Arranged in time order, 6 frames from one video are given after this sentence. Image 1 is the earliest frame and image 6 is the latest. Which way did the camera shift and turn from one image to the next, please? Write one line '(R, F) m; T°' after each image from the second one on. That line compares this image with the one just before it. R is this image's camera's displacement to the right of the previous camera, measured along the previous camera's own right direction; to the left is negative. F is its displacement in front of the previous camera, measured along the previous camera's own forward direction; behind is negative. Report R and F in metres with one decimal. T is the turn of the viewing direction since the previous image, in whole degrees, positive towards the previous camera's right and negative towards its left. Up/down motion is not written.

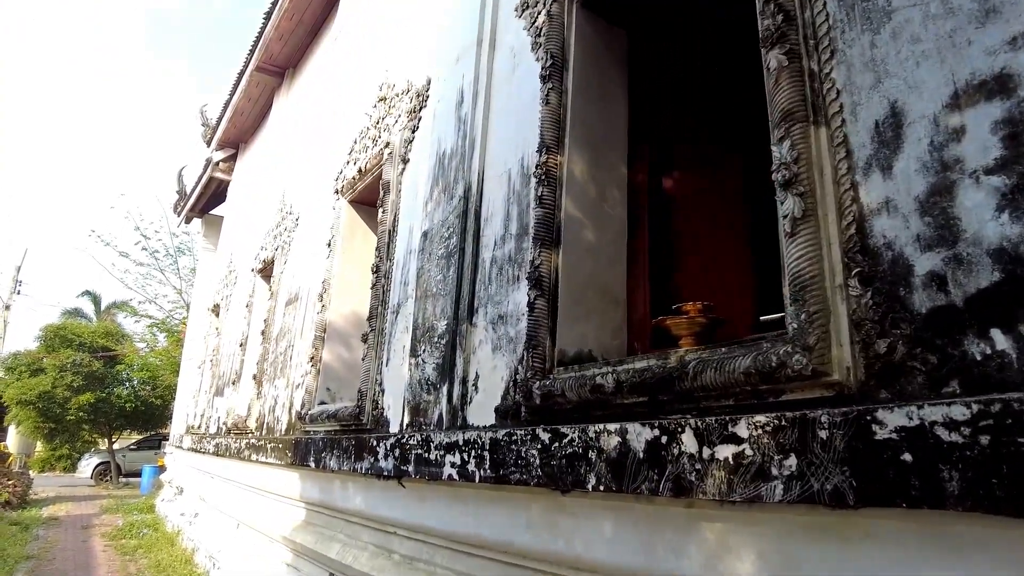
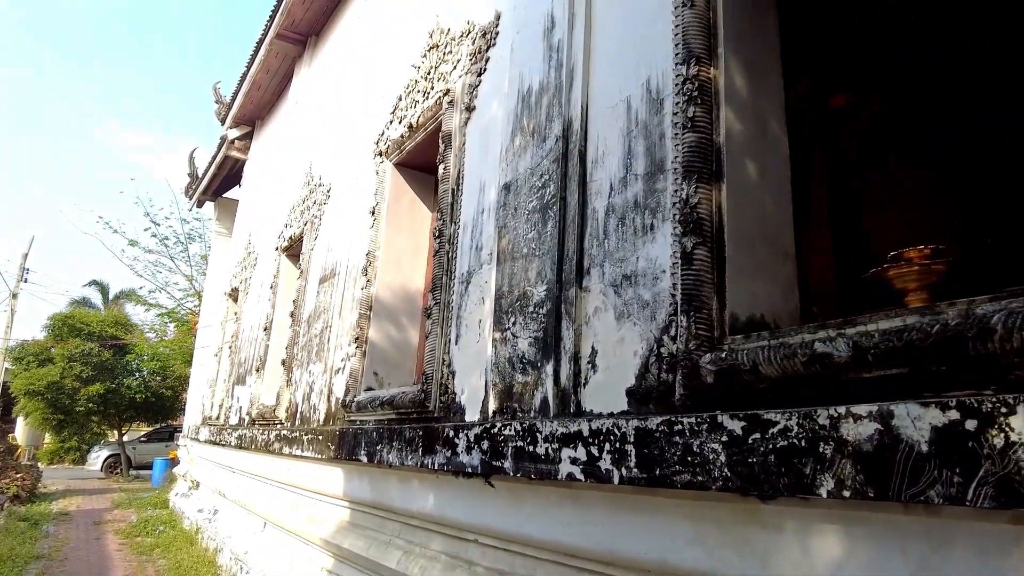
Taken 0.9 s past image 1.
(-0.4, +0.5) m; 0°
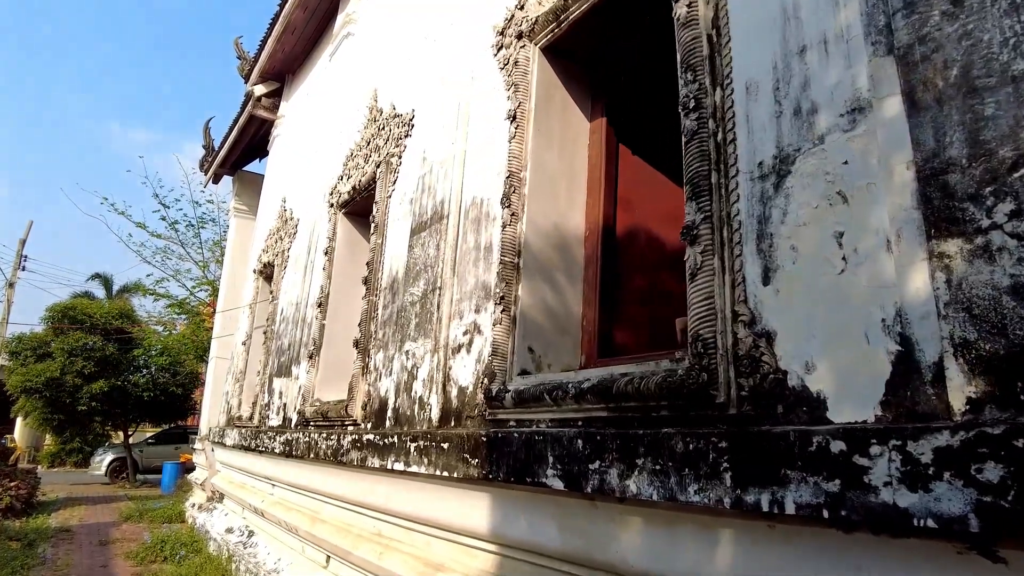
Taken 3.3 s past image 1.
(-0.9, +1.2) m; 0°
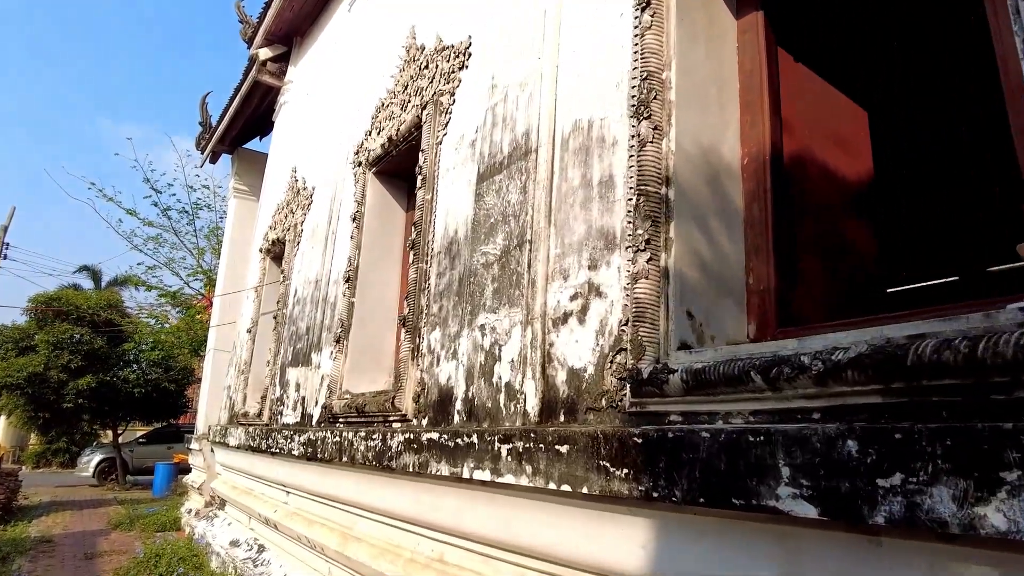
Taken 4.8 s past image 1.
(-0.4, +0.7) m; +1°
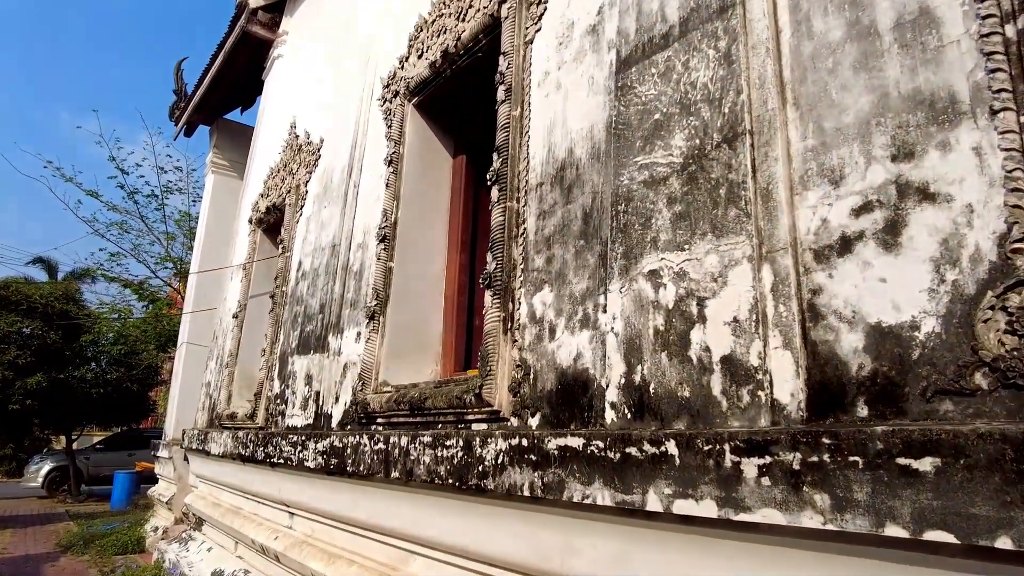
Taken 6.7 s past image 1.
(-0.5, +0.9) m; +3°
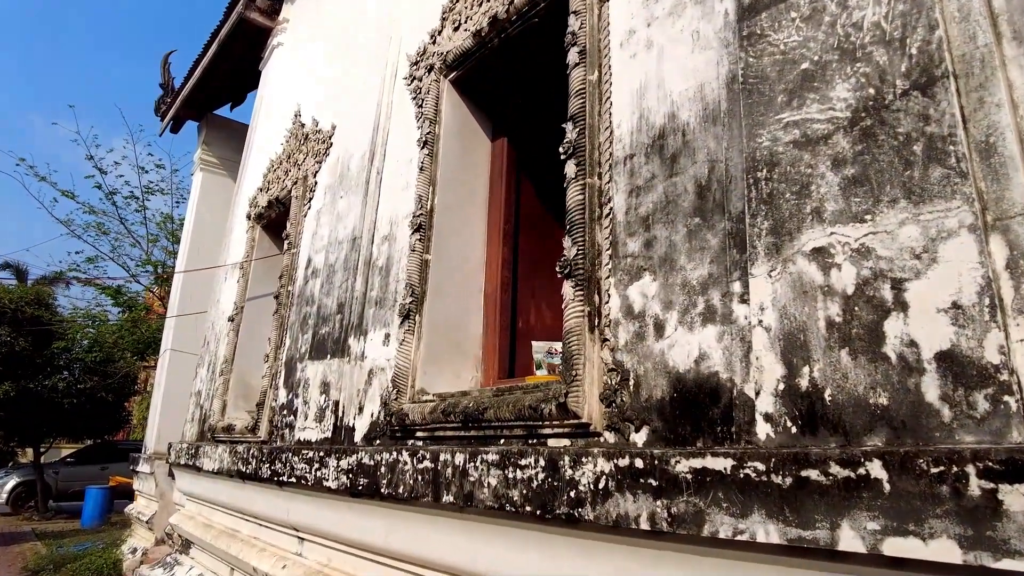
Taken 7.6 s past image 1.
(-0.3, +0.3) m; +2°
